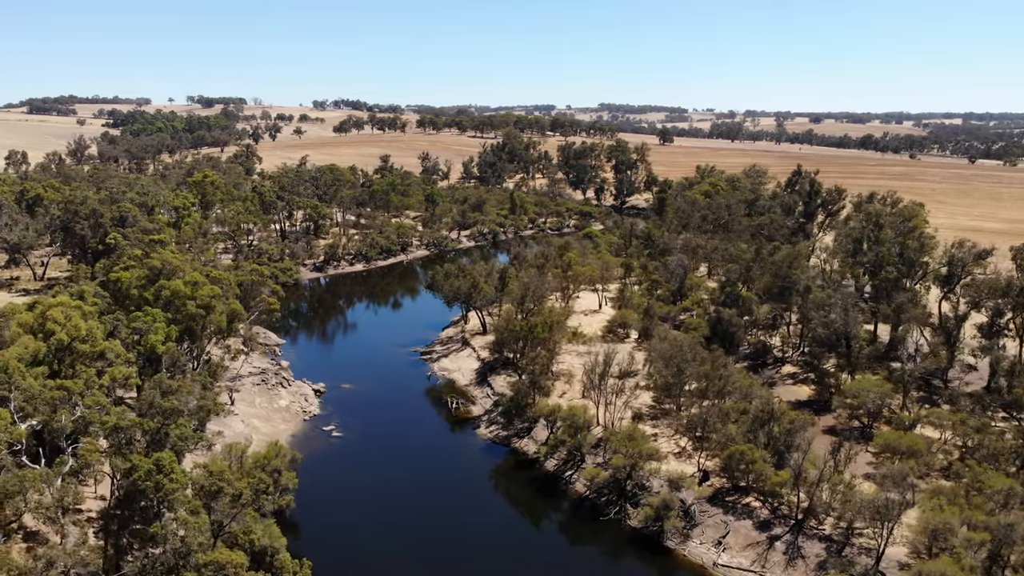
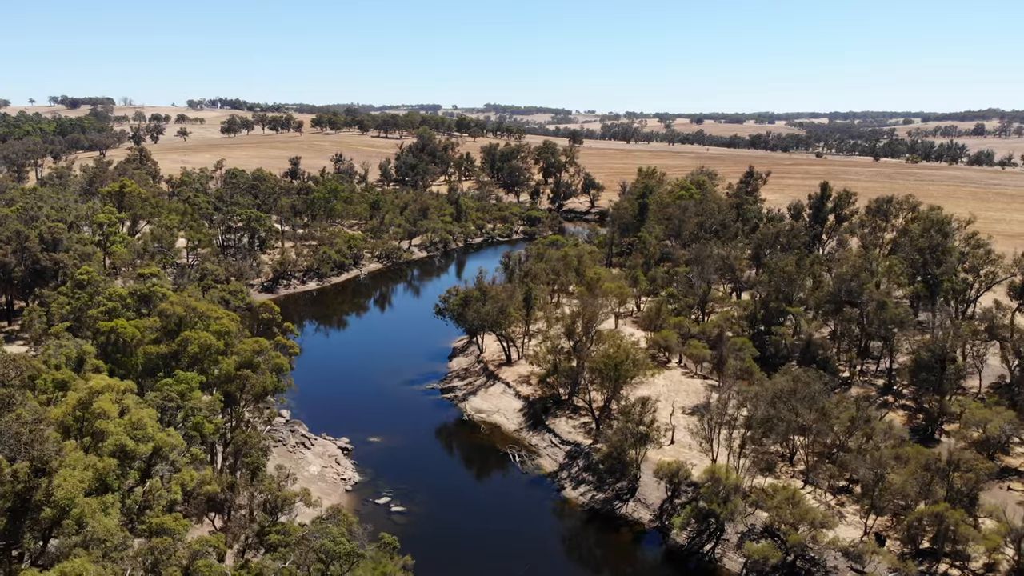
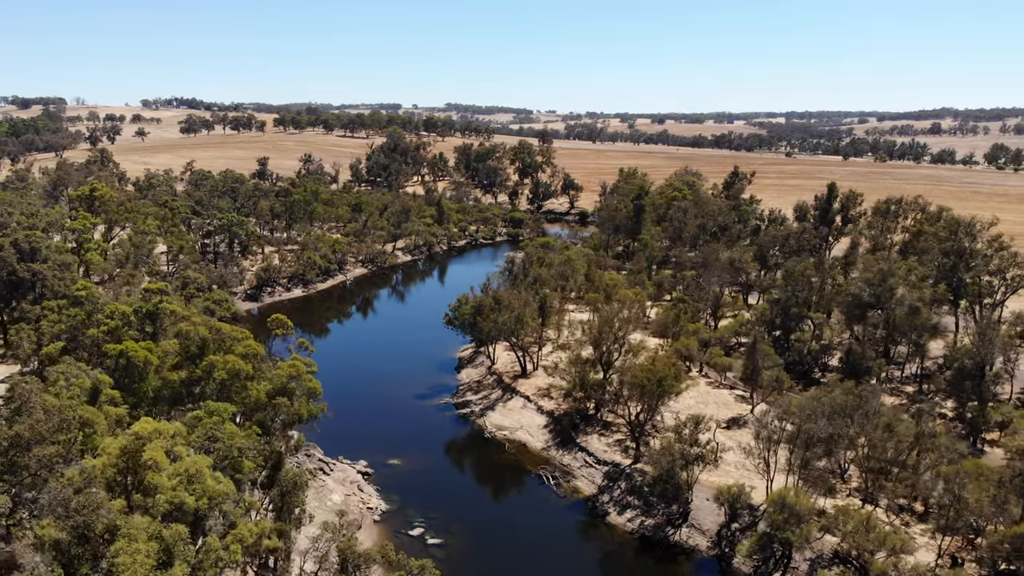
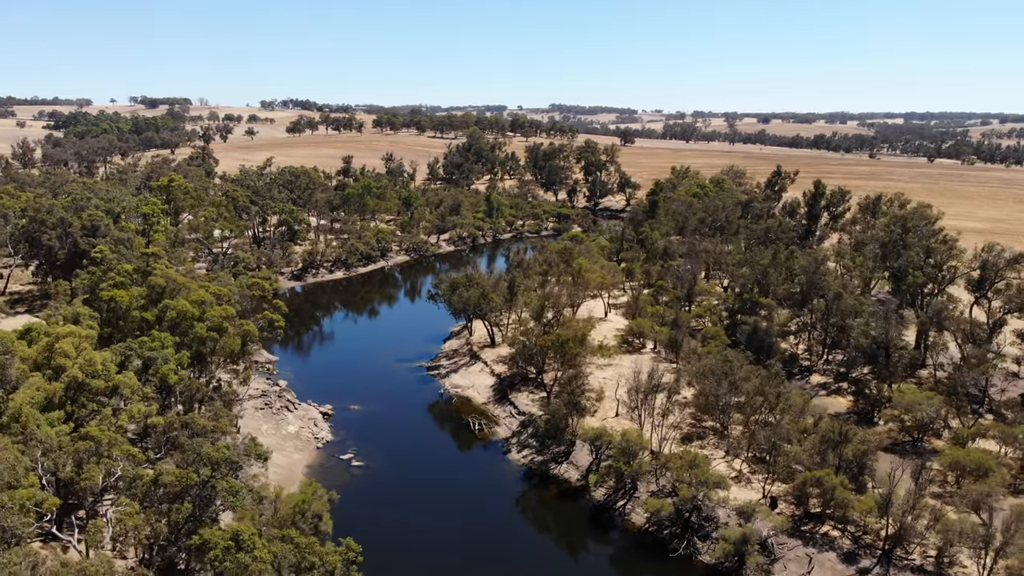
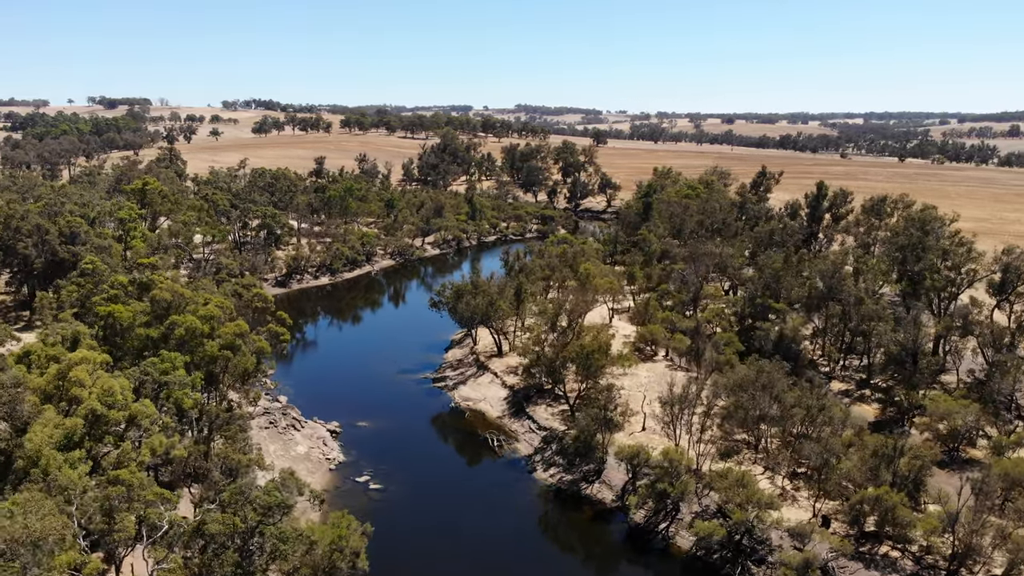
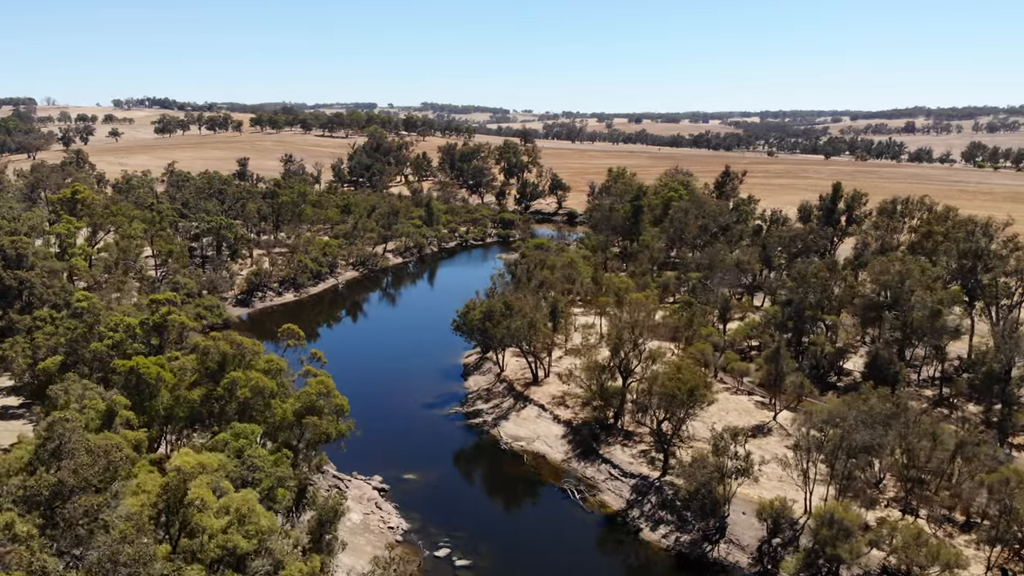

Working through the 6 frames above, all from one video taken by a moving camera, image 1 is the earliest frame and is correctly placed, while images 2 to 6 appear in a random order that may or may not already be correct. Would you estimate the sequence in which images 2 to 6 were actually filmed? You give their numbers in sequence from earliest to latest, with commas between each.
4, 5, 2, 3, 6
